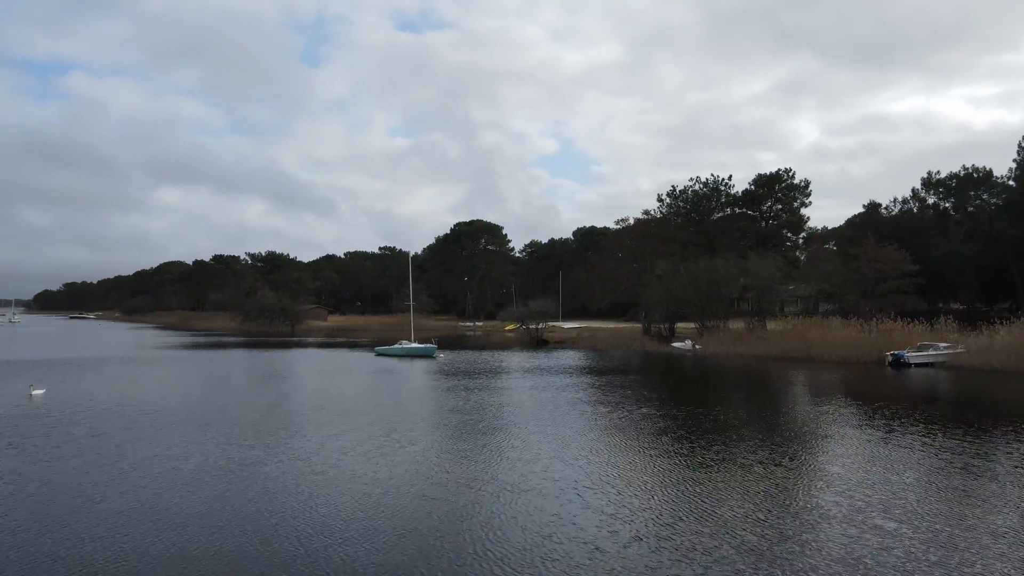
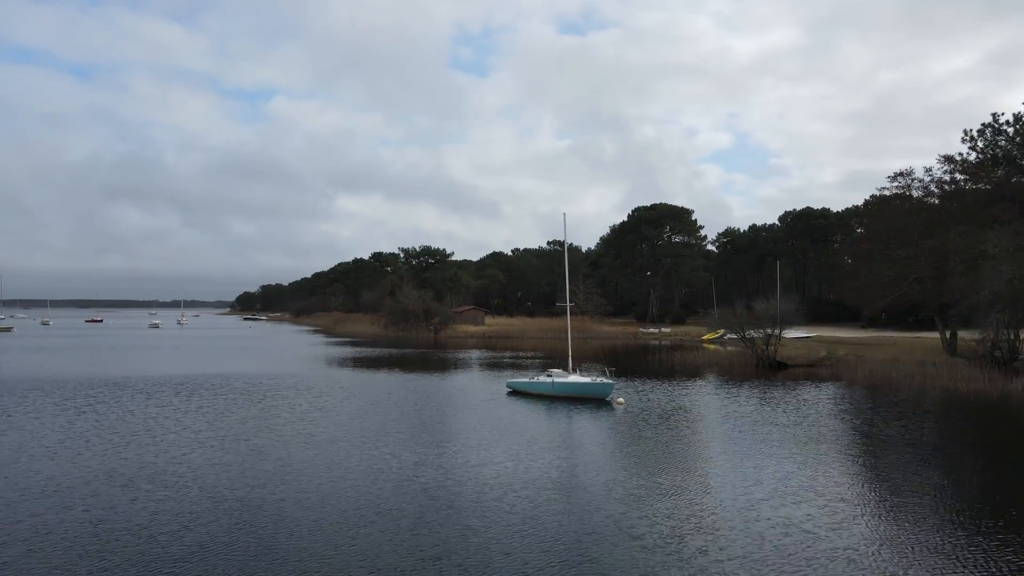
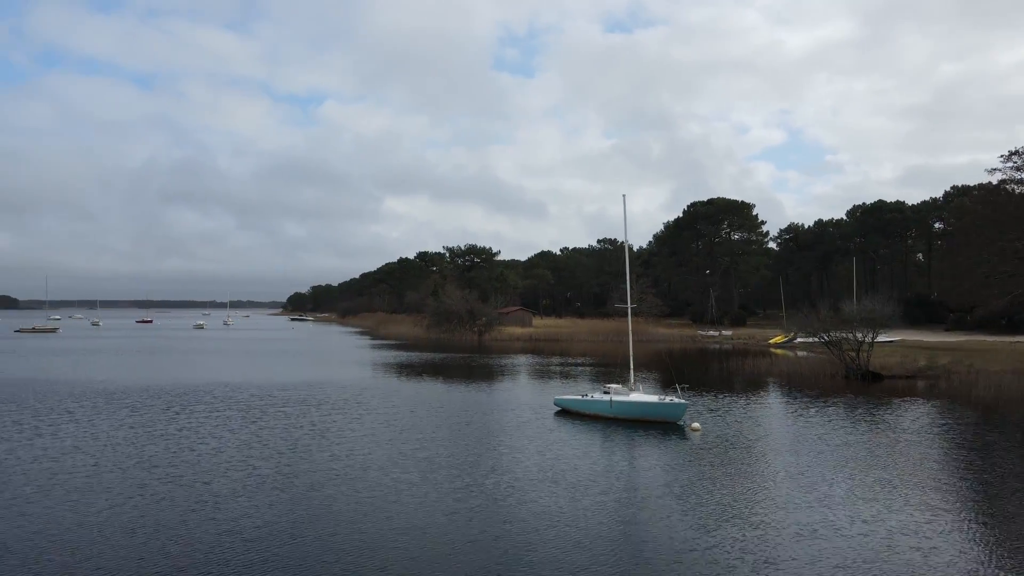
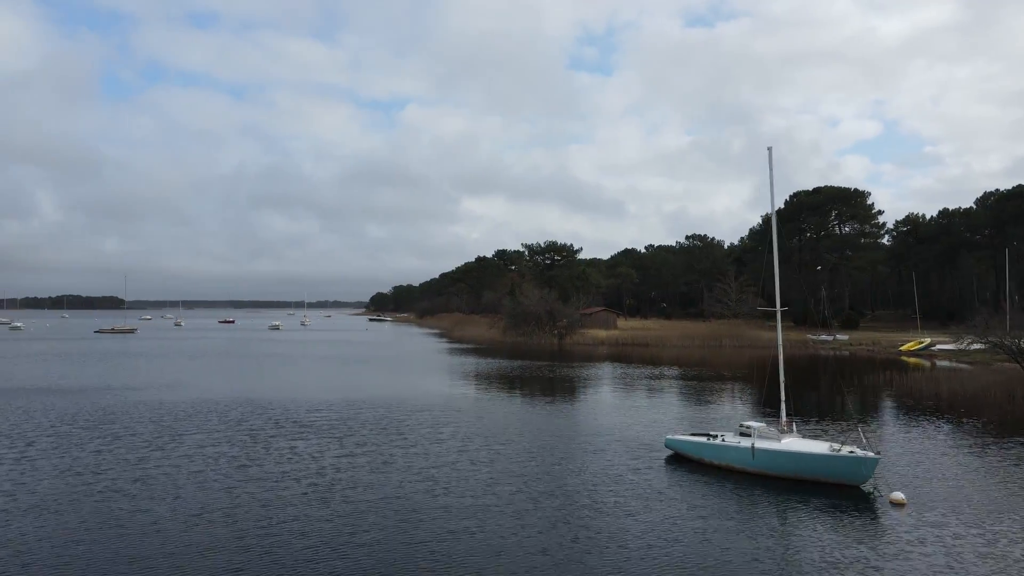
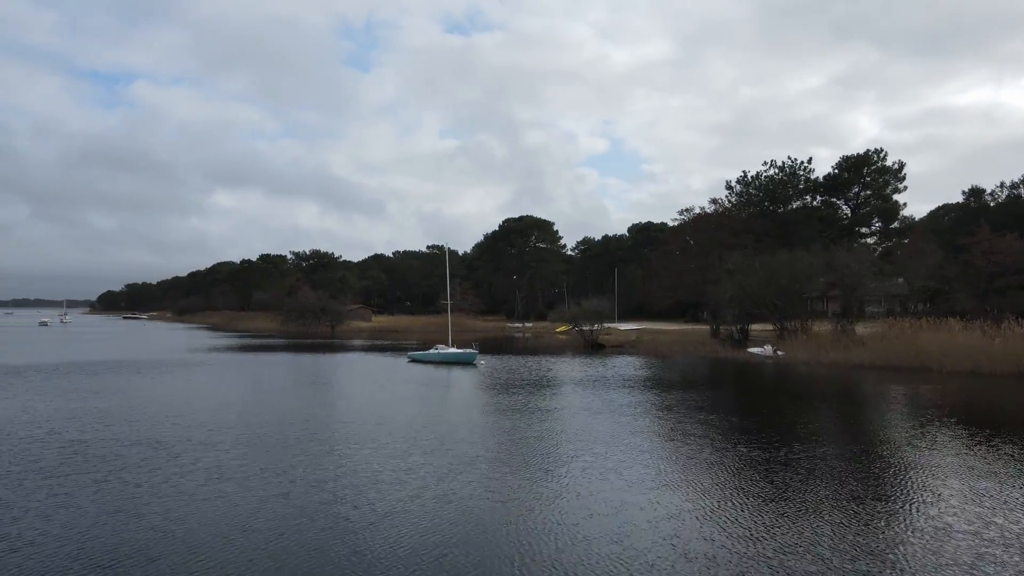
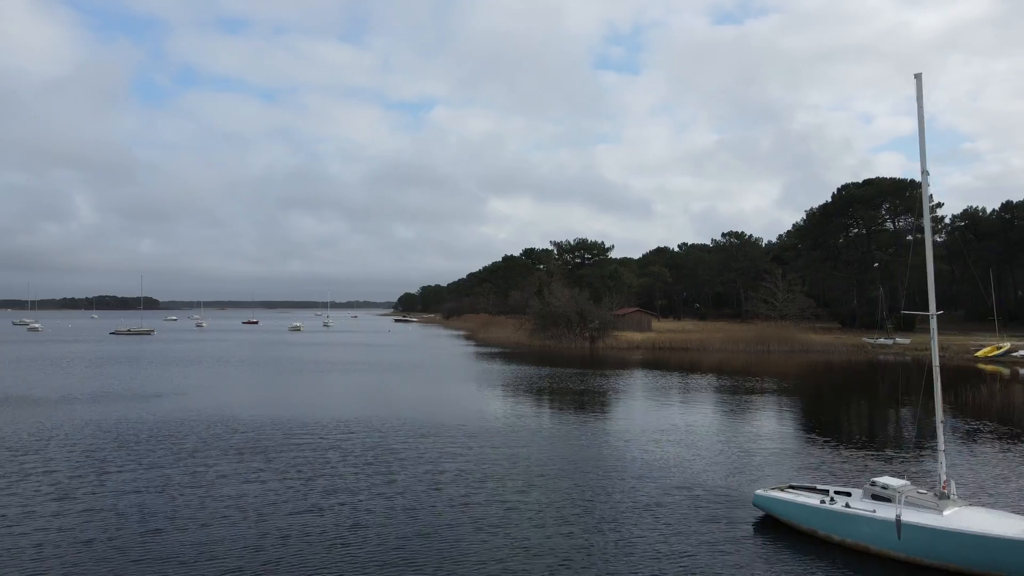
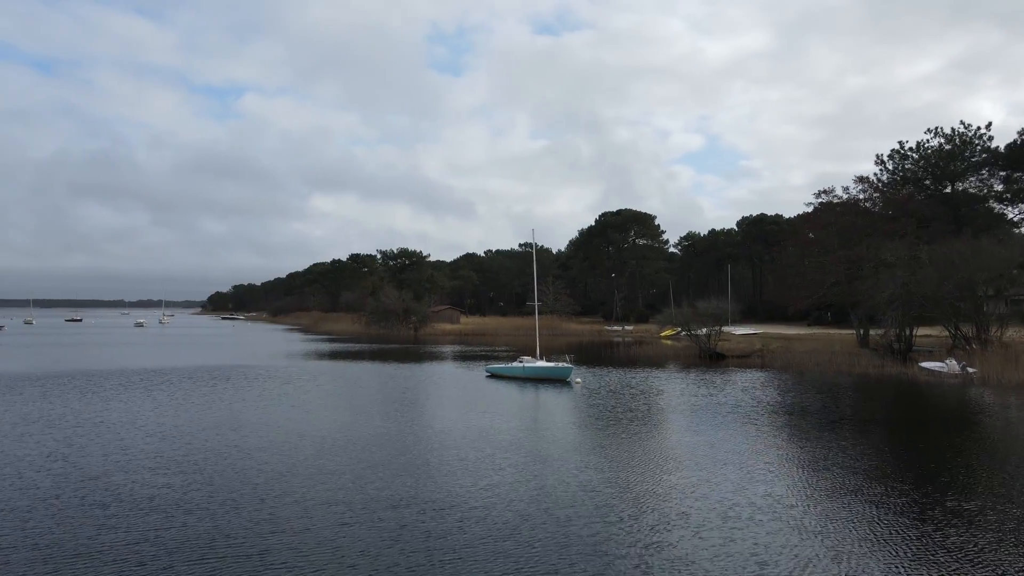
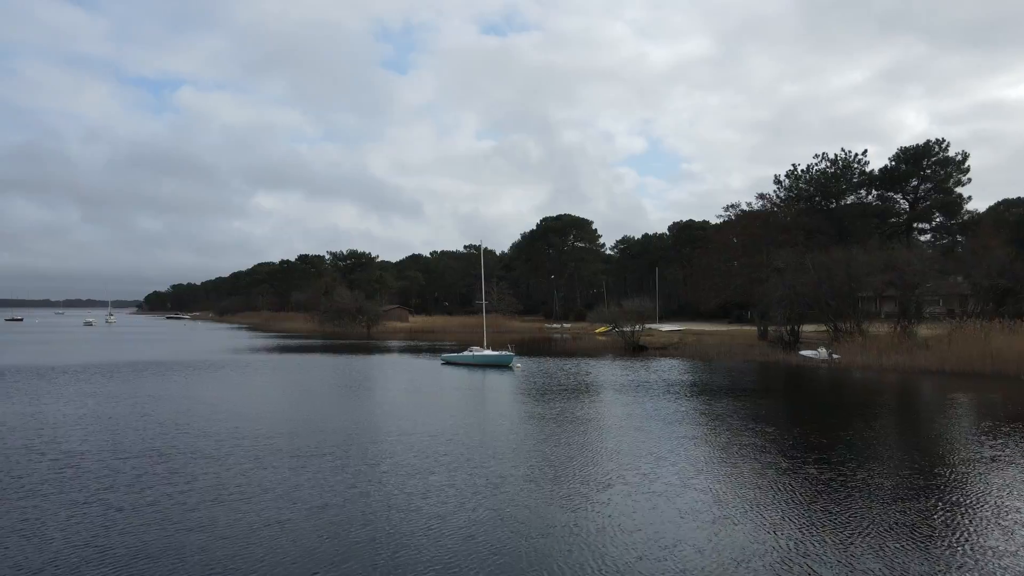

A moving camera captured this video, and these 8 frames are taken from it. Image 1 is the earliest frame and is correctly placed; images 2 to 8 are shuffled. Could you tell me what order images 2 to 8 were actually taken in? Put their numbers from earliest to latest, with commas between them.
5, 8, 7, 2, 3, 4, 6
